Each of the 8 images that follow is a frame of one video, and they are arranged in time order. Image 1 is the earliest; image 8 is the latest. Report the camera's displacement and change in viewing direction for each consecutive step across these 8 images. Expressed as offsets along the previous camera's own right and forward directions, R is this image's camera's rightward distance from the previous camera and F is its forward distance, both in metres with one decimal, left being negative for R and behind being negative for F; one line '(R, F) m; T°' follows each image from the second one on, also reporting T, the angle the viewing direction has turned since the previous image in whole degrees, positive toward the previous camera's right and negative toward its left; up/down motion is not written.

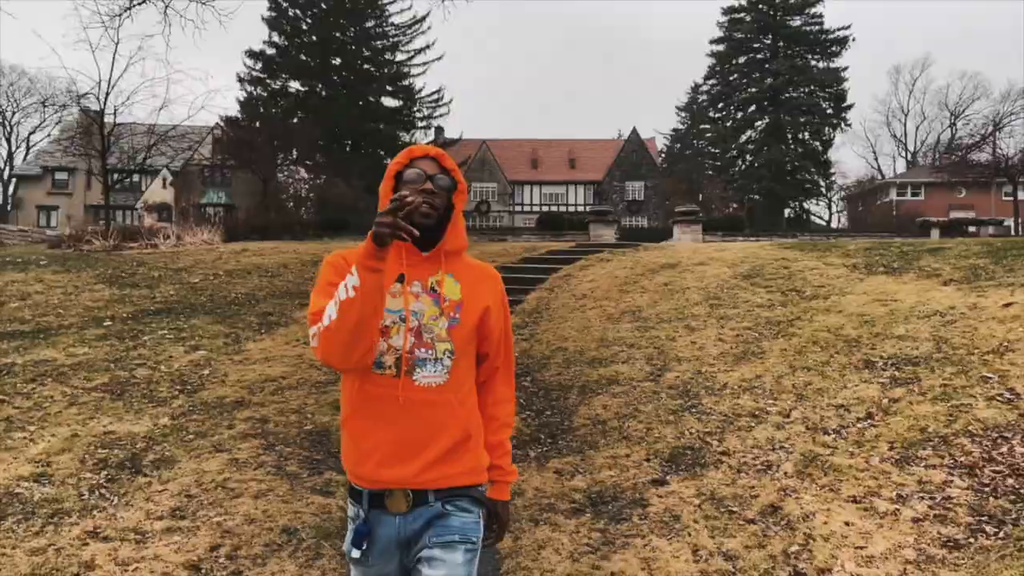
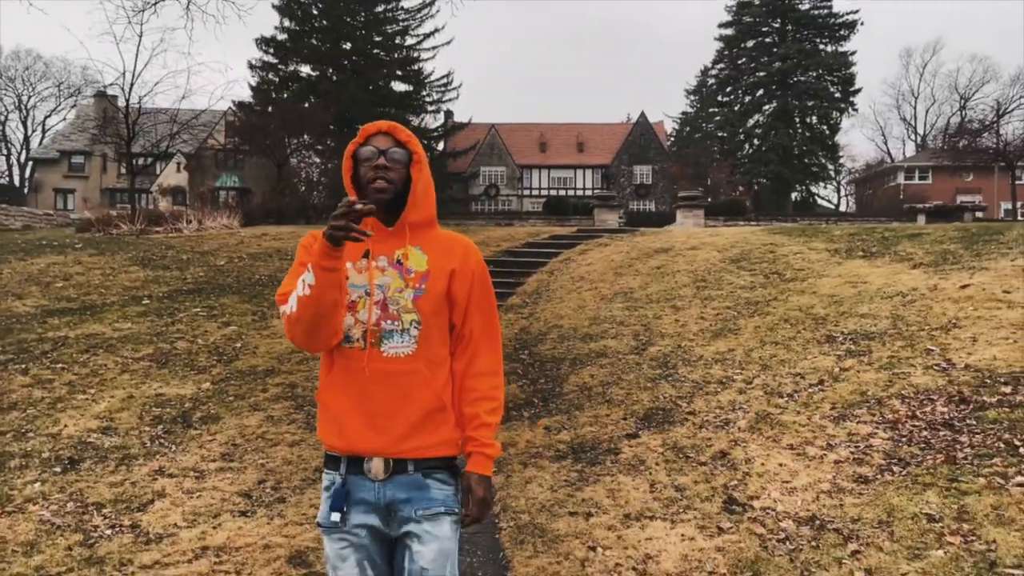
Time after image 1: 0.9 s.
(+0.1, -0.8) m; -1°
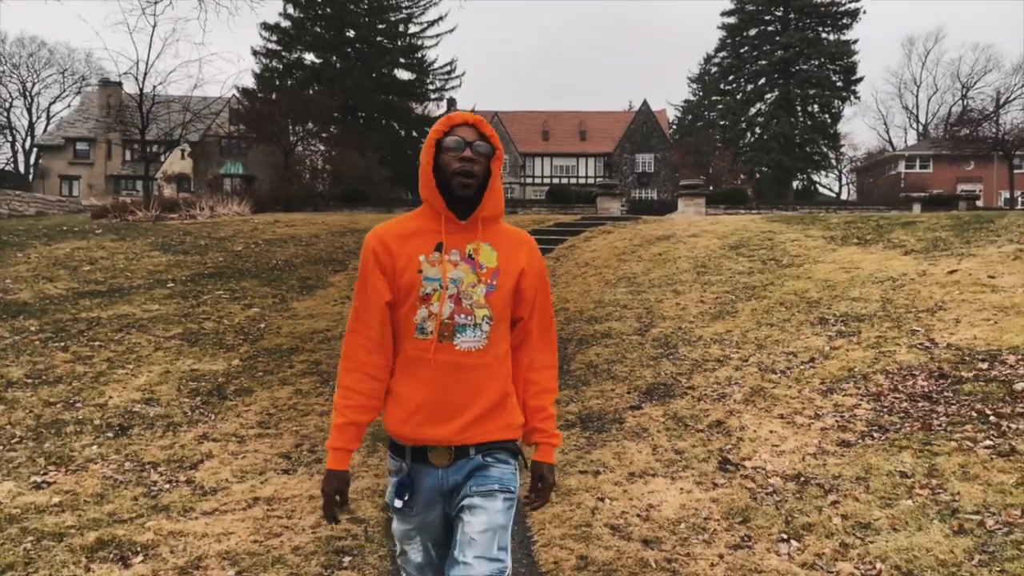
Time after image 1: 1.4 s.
(-0.1, -0.4) m; 0°
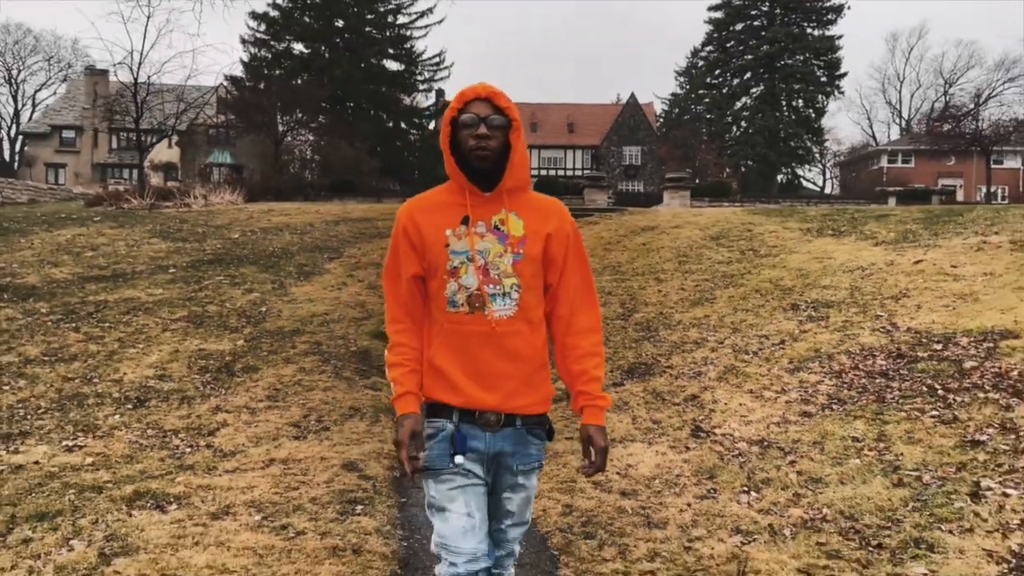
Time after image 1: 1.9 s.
(0.0, -0.4) m; +1°
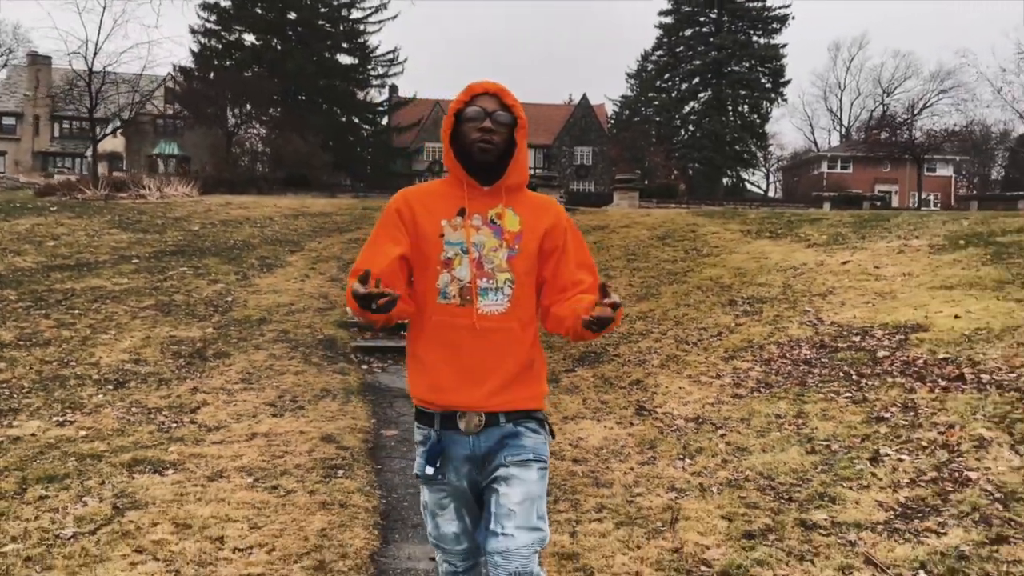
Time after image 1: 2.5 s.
(-0.1, -0.5) m; +4°
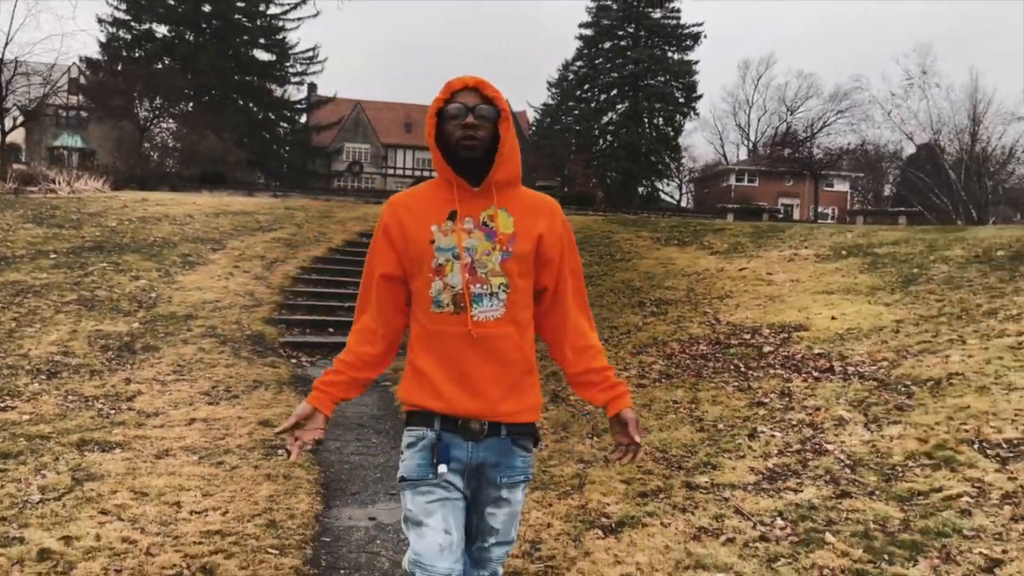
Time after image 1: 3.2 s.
(-0.1, -0.5) m; +6°
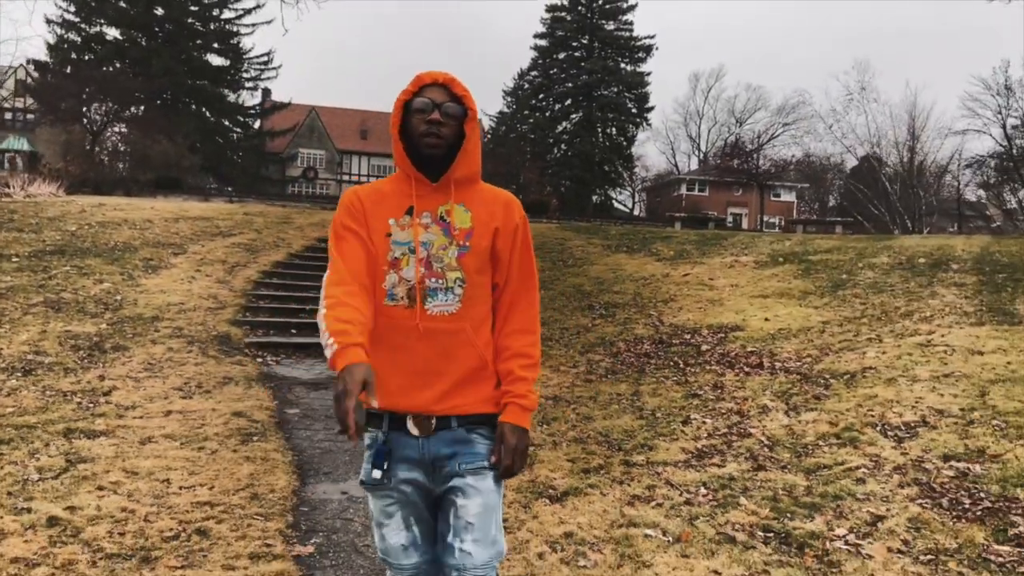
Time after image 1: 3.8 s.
(0.0, -0.5) m; +3°
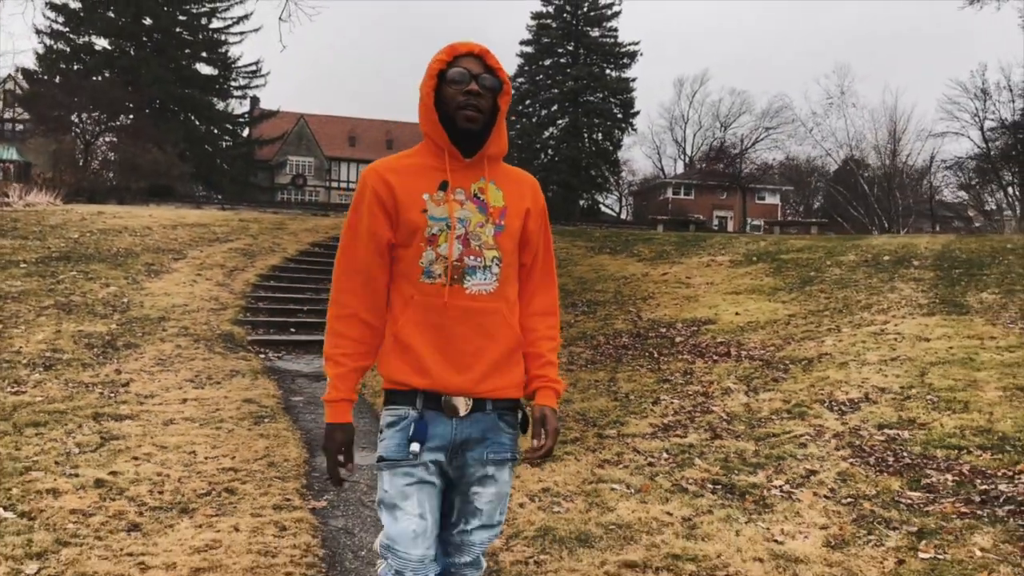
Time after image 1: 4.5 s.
(0.0, -0.6) m; +1°
